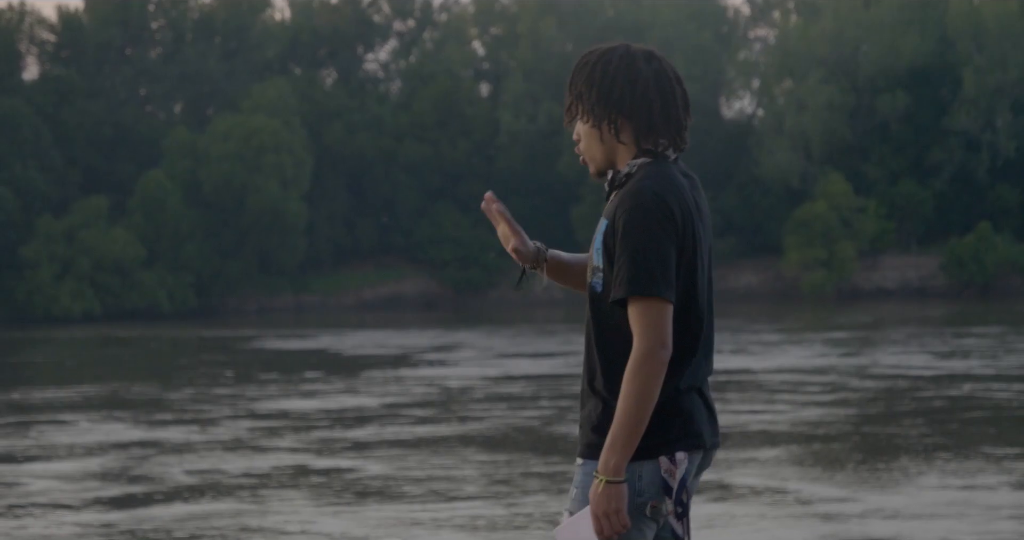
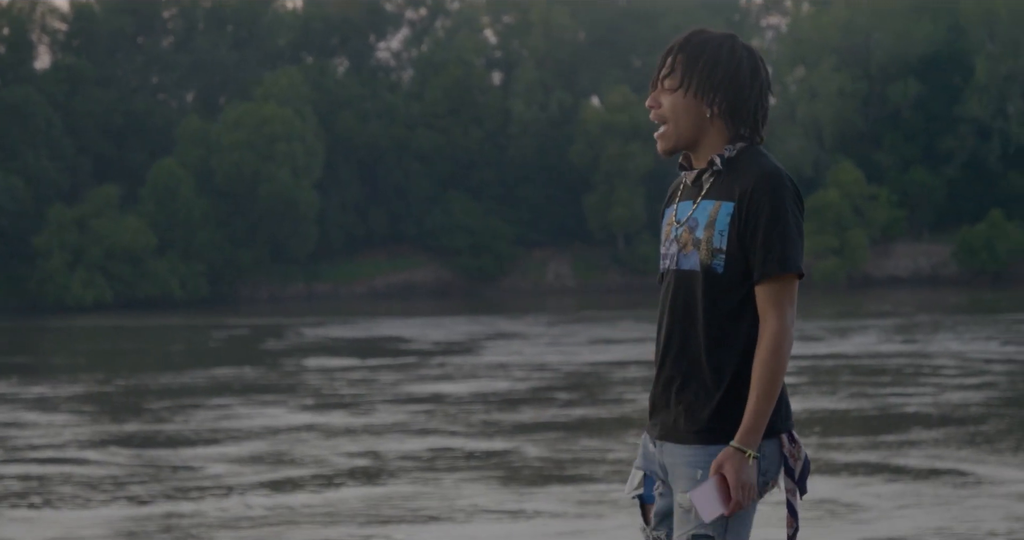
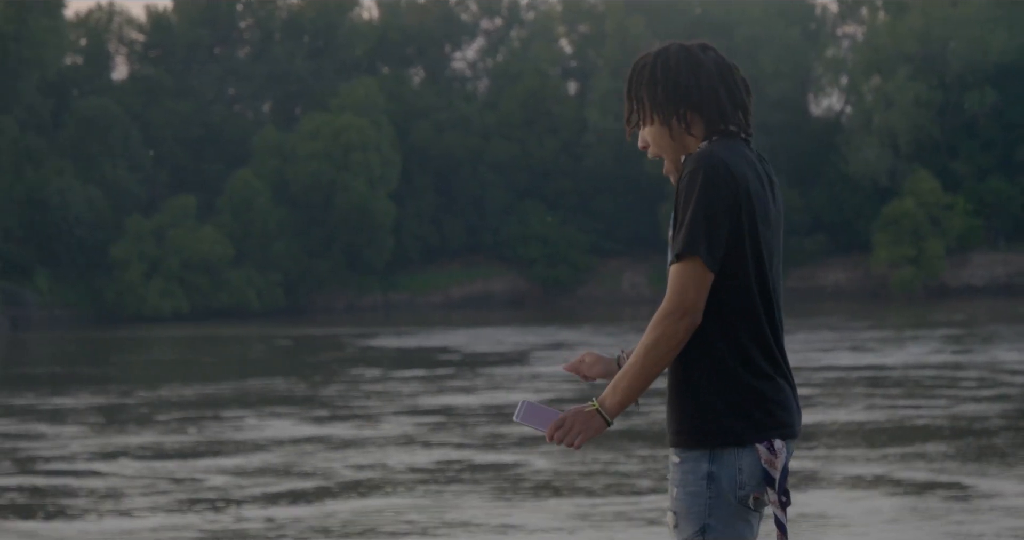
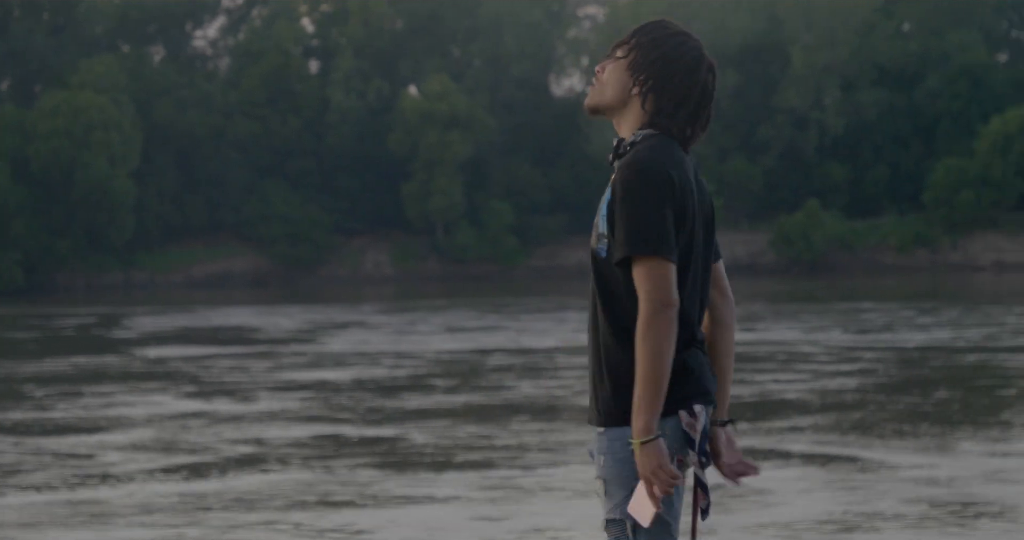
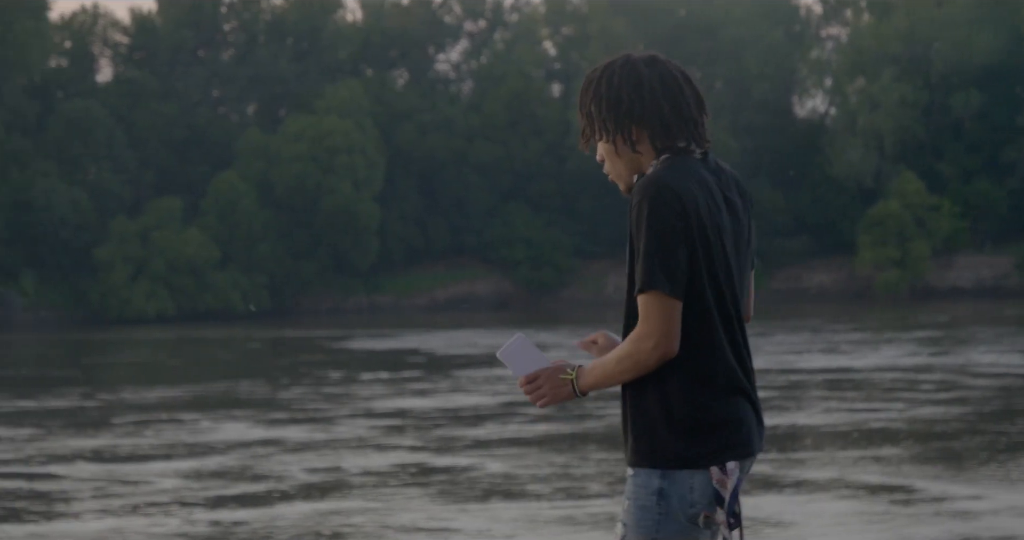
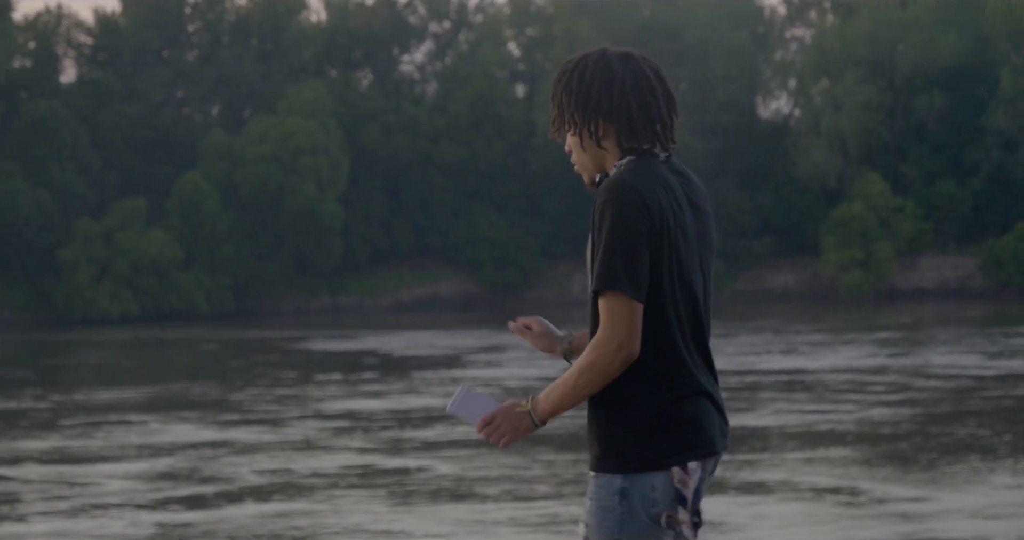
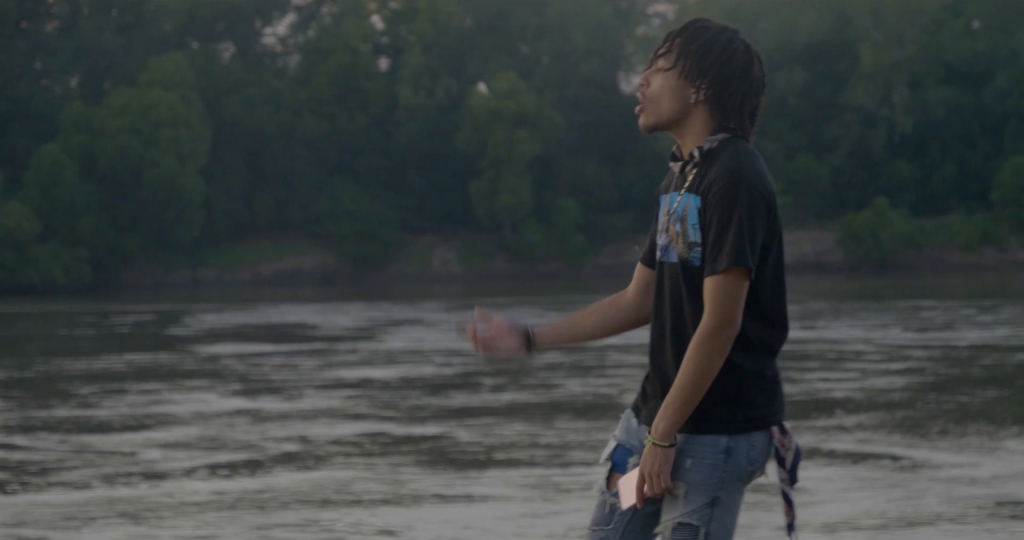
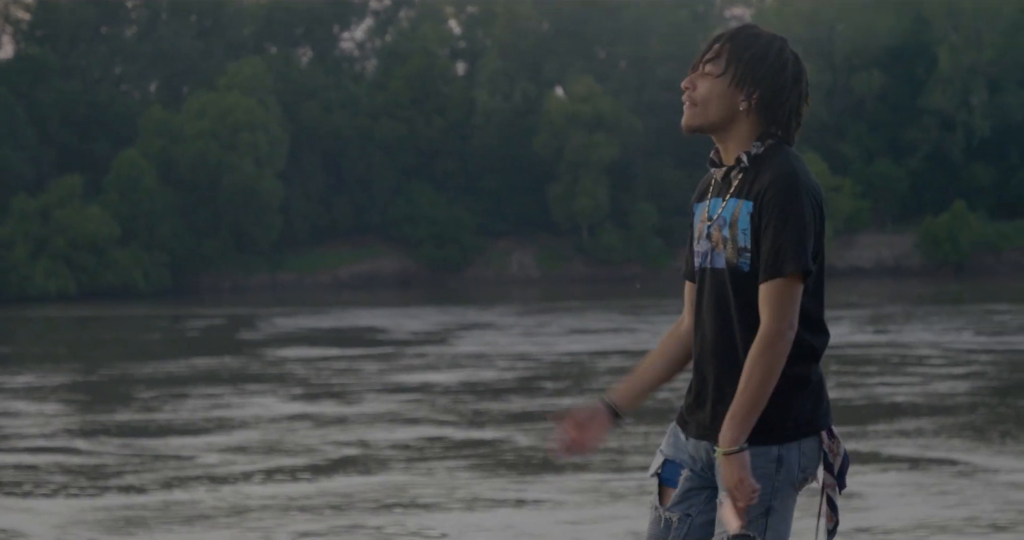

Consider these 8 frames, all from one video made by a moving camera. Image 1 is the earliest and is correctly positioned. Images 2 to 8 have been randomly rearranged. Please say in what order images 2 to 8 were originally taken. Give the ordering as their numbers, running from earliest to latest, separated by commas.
6, 5, 3, 2, 8, 7, 4
